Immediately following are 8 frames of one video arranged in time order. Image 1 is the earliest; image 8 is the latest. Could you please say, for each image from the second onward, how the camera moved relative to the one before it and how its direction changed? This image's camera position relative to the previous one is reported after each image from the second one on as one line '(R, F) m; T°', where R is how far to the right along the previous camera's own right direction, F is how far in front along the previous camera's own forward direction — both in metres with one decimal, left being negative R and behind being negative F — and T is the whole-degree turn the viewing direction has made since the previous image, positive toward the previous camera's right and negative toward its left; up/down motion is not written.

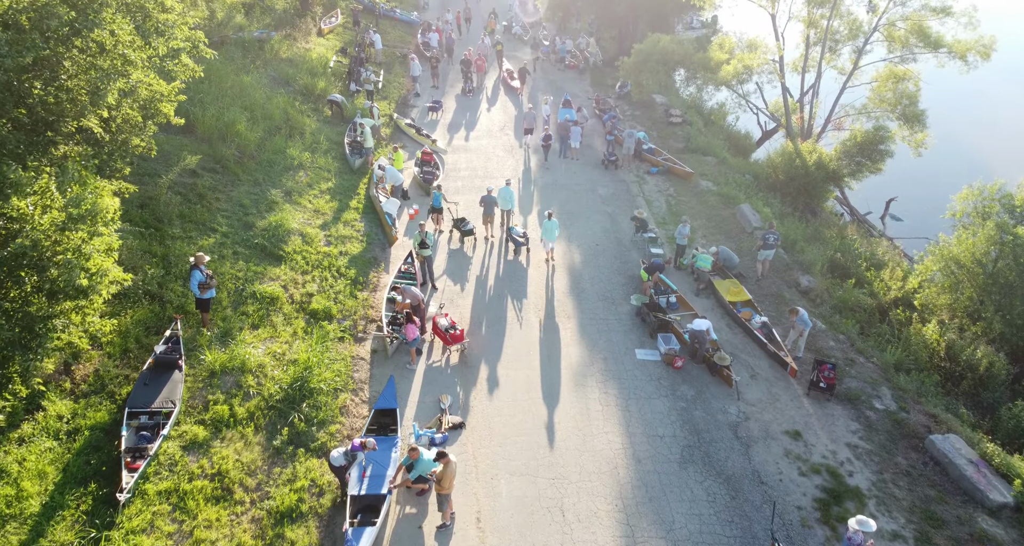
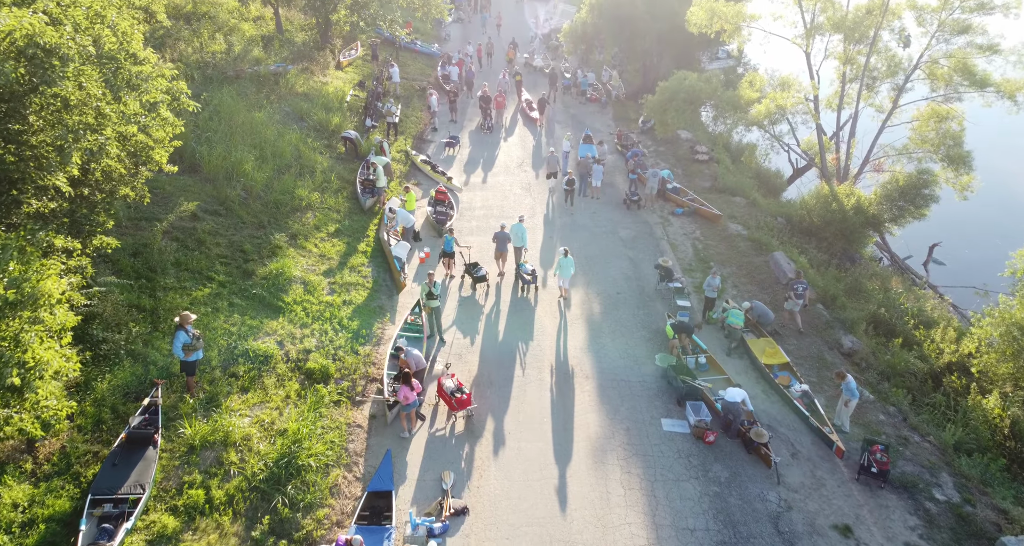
(+0.1, +1.2) m; -2°
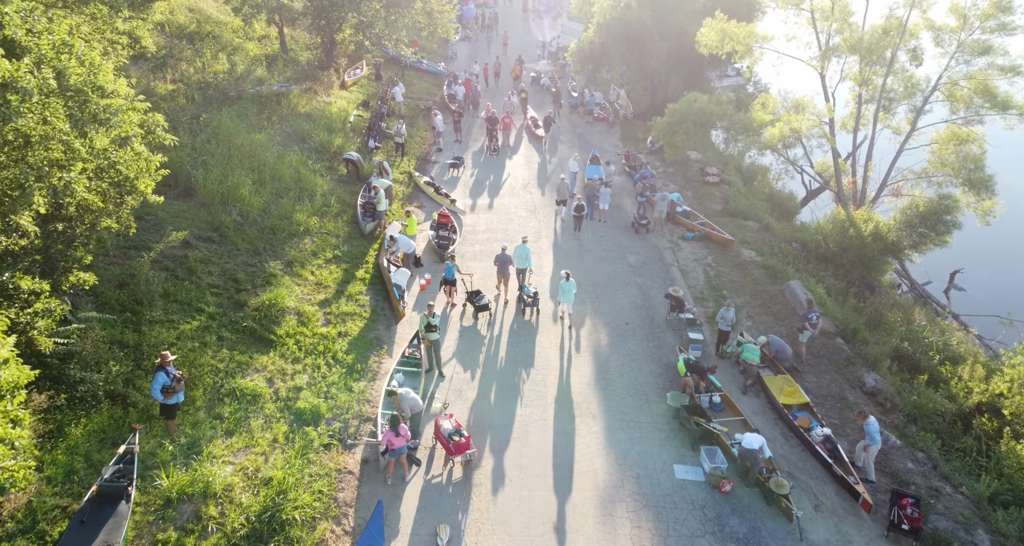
(+0.1, +0.7) m; -1°
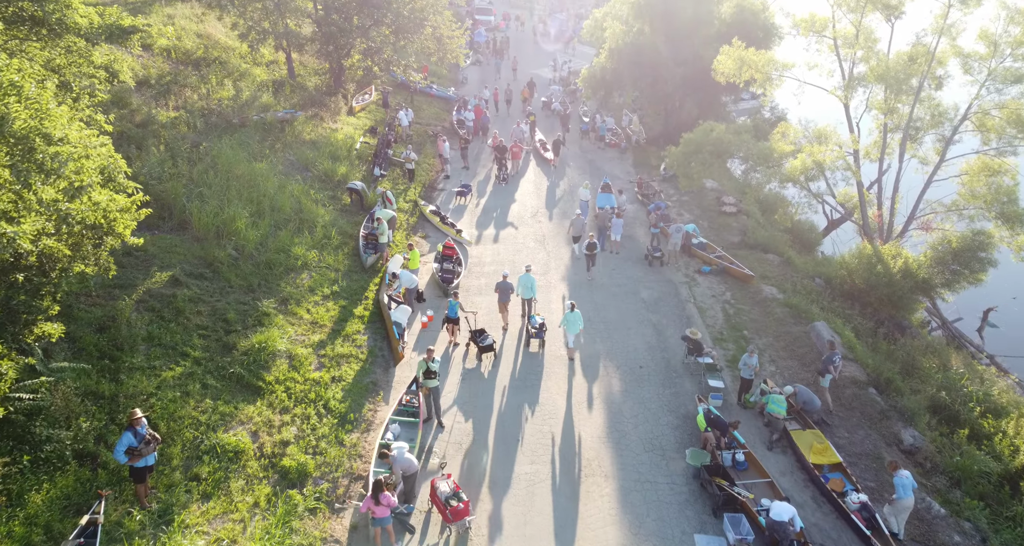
(+0.1, +1.0) m; -1°
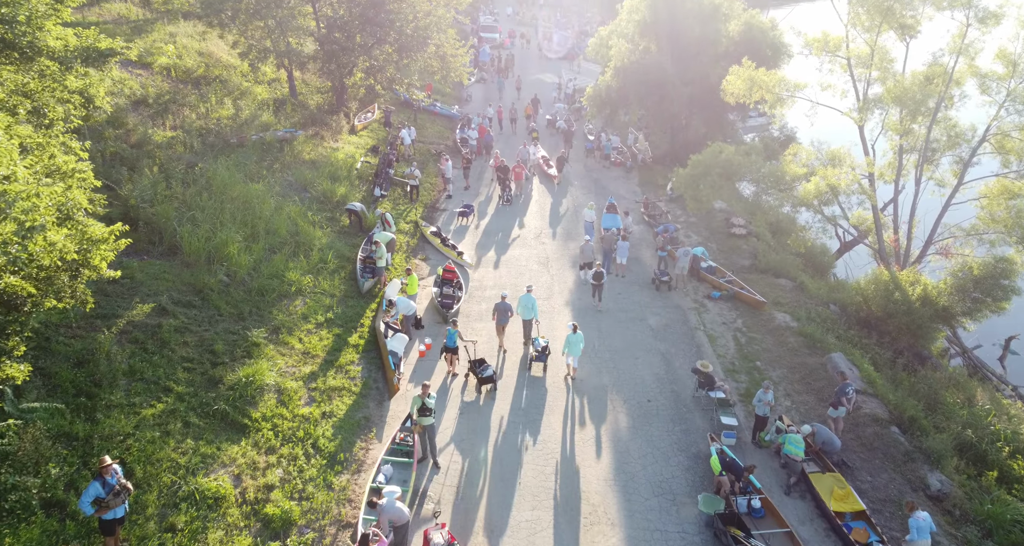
(+0.1, +0.7) m; 0°
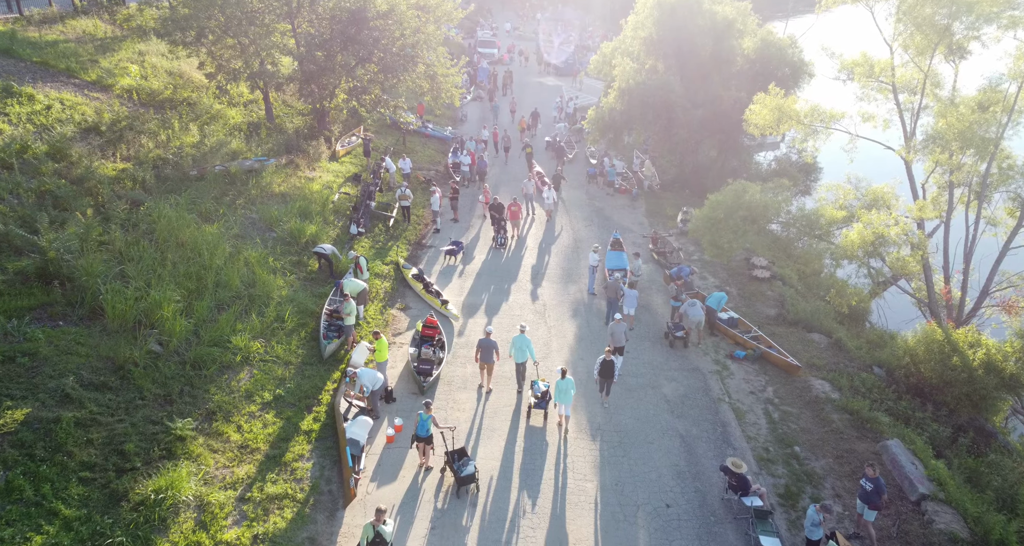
(+0.3, +2.9) m; 0°
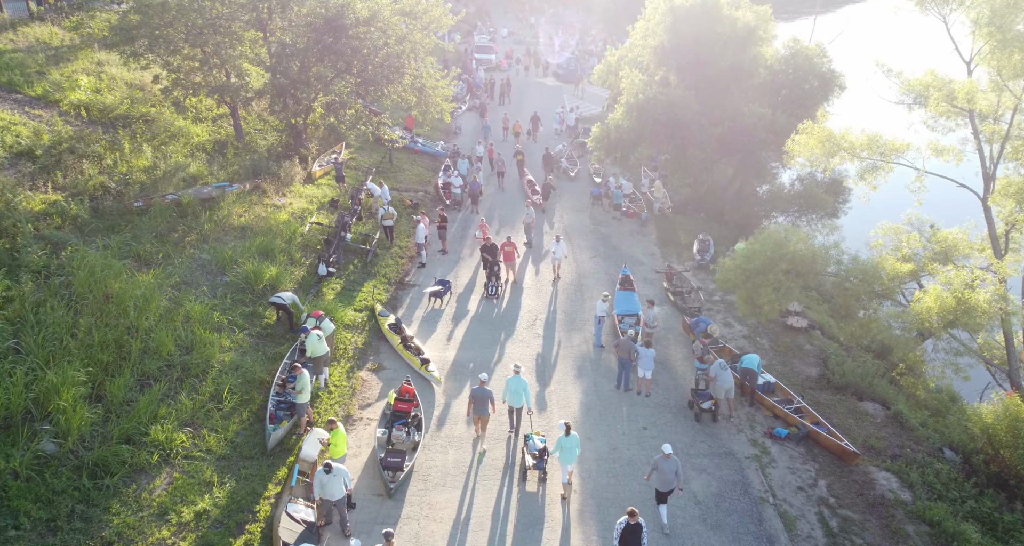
(+0.2, +3.2) m; 0°
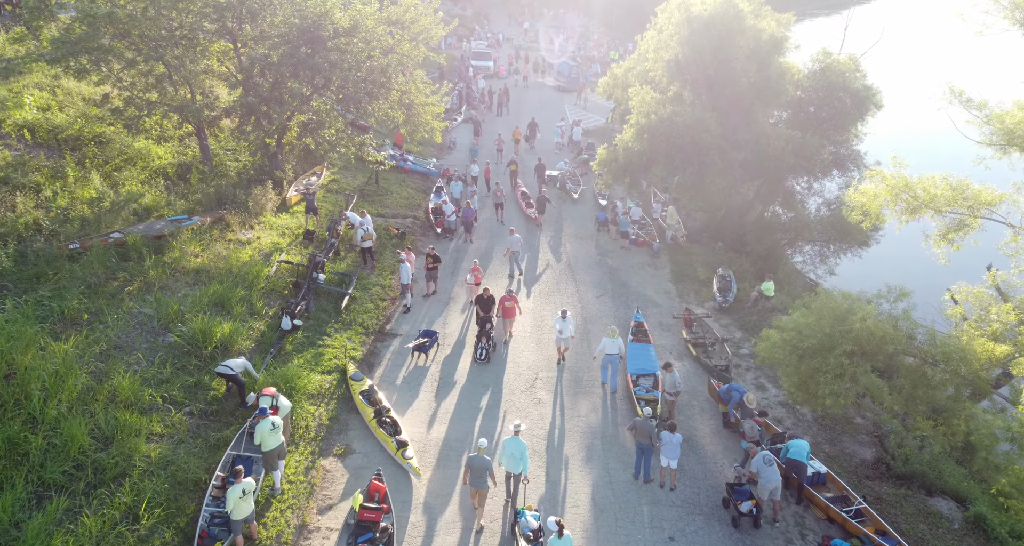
(+0.1, +2.8) m; 0°
